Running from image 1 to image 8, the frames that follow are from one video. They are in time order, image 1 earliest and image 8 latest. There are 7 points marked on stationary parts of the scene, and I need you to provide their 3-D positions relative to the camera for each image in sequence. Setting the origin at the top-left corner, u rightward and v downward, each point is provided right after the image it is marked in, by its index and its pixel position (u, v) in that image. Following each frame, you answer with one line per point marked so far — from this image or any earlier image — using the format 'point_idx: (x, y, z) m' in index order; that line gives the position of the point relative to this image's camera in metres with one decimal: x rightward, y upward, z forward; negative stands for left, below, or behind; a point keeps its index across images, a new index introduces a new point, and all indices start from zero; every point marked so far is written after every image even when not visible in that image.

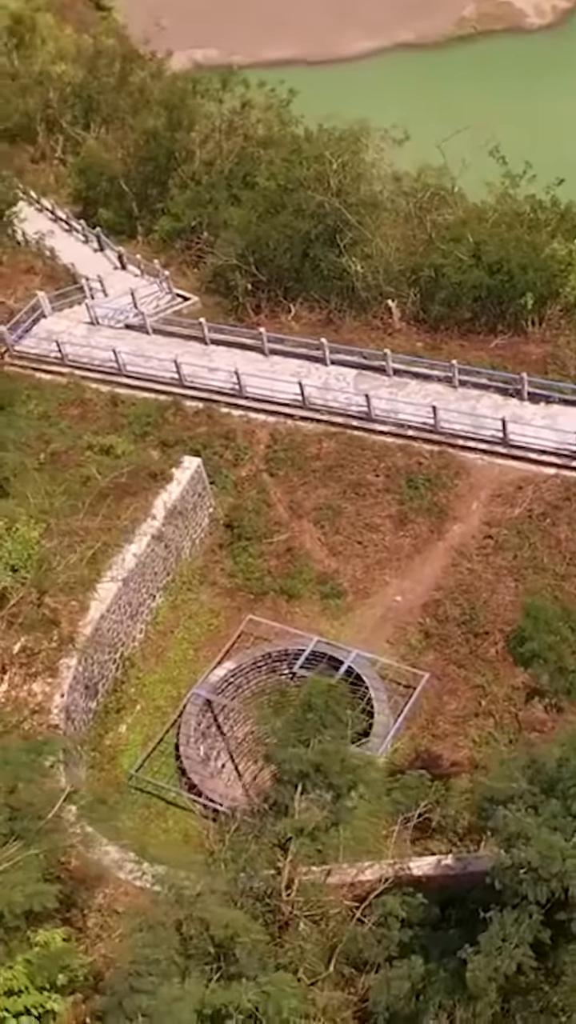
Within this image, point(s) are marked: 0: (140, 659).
0: (-1.3, -1.3, +19.7) m
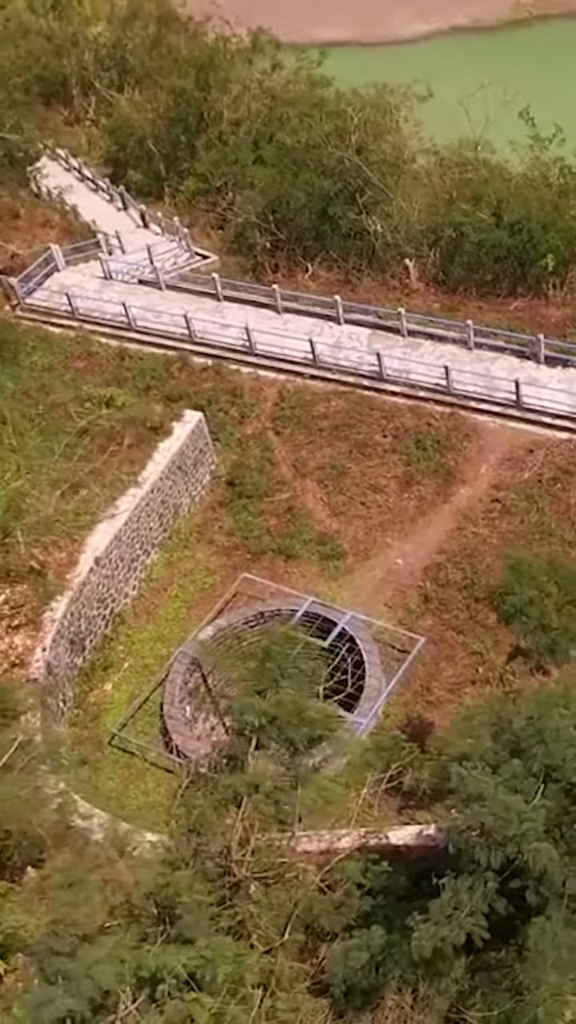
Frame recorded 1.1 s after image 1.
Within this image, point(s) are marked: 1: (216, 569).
0: (-1.4, -0.9, +19.1) m
1: (-0.6, -0.5, +19.5) m
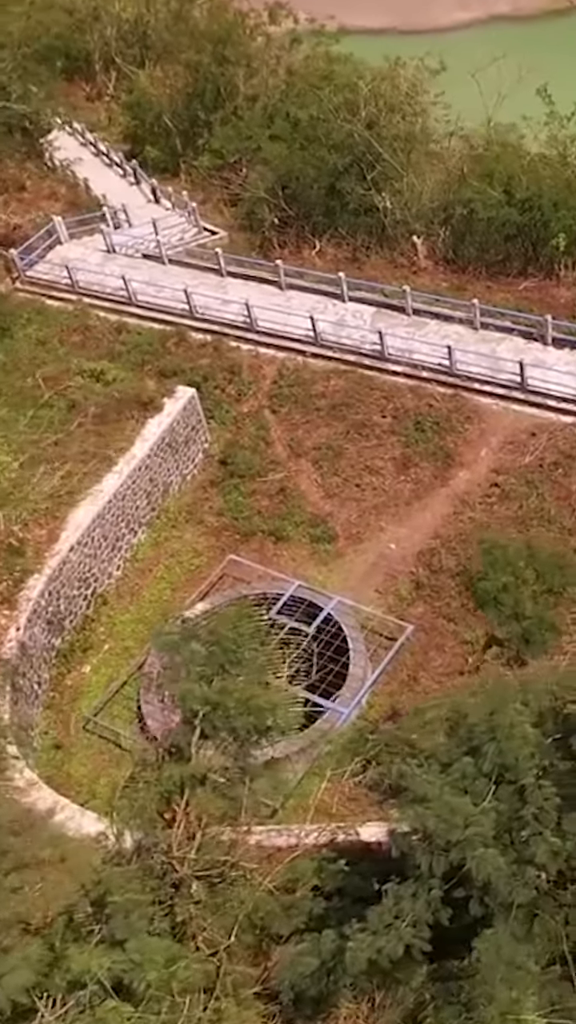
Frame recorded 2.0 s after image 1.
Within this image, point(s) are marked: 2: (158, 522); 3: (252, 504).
0: (-1.5, -0.7, +18.5) m
1: (-0.7, -0.3, +18.9) m
2: (-1.1, -0.1, +19.4) m
3: (-0.3, +0.1, +19.4) m
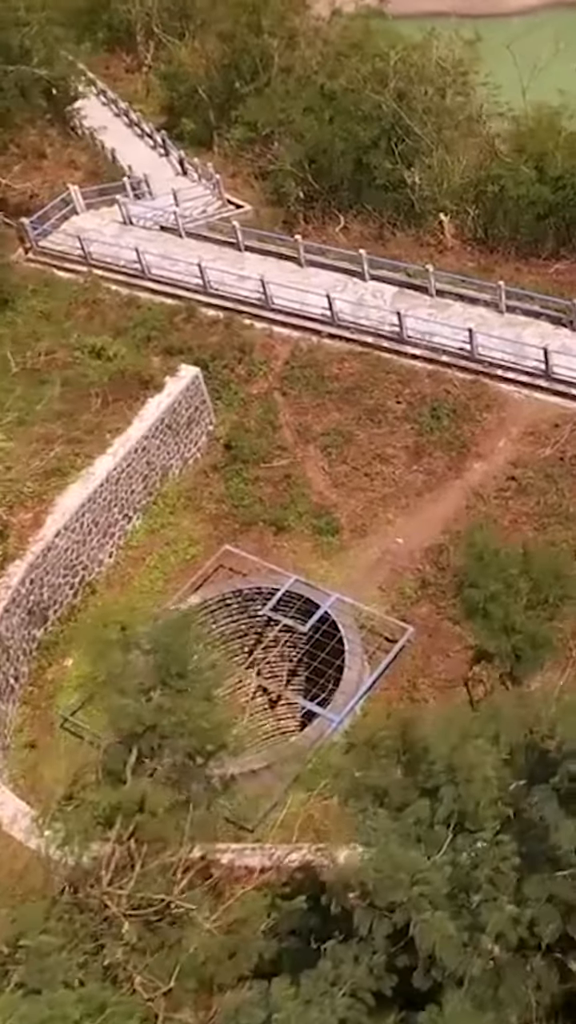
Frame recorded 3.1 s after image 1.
0: (-1.5, -0.6, +17.4) m
1: (-0.7, -0.2, +17.8) m
2: (-1.1, 0.0, +18.4) m
3: (-0.3, +0.2, +18.3) m
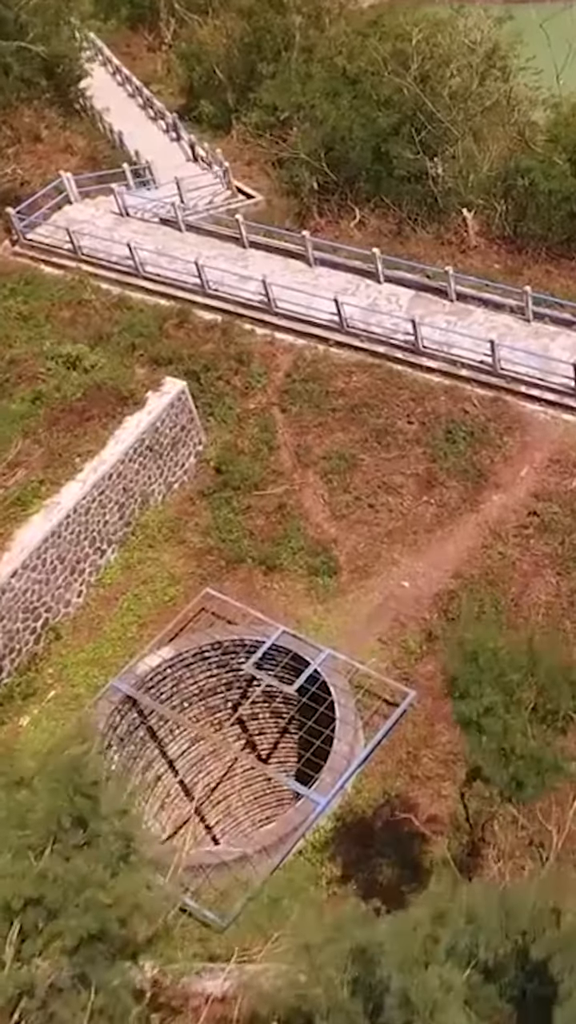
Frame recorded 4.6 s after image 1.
0: (-1.5, -0.8, +15.4) m
1: (-0.8, -0.5, +15.8) m
2: (-1.2, -0.2, +16.4) m
3: (-0.3, -0.1, +16.3) m
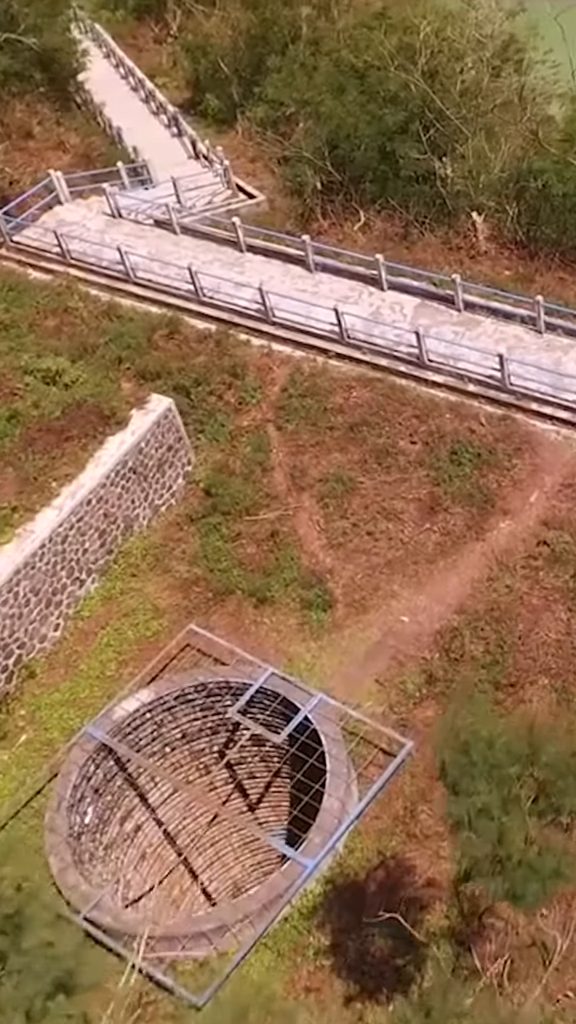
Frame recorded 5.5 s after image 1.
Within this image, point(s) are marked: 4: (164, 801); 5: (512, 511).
0: (-1.6, -1.0, +14.4) m
1: (-0.8, -0.7, +14.8) m
2: (-1.2, -0.4, +15.3) m
3: (-0.4, -0.3, +15.2) m
4: (-0.8, -1.8, +14.1) m
5: (+1.5, 0.0, +15.2) m
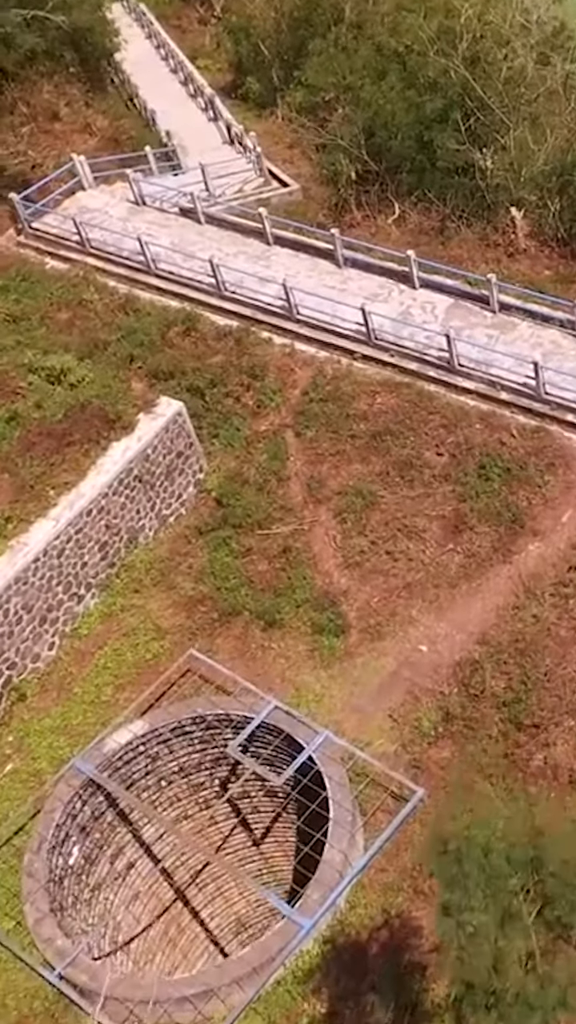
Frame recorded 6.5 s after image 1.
0: (-1.5, -1.1, +13.4) m
1: (-0.7, -0.8, +13.8) m
2: (-1.1, -0.5, +14.3) m
3: (-0.3, -0.4, +14.2) m
4: (-0.8, -1.9, +13.1) m
5: (+1.6, -0.1, +14.1) m
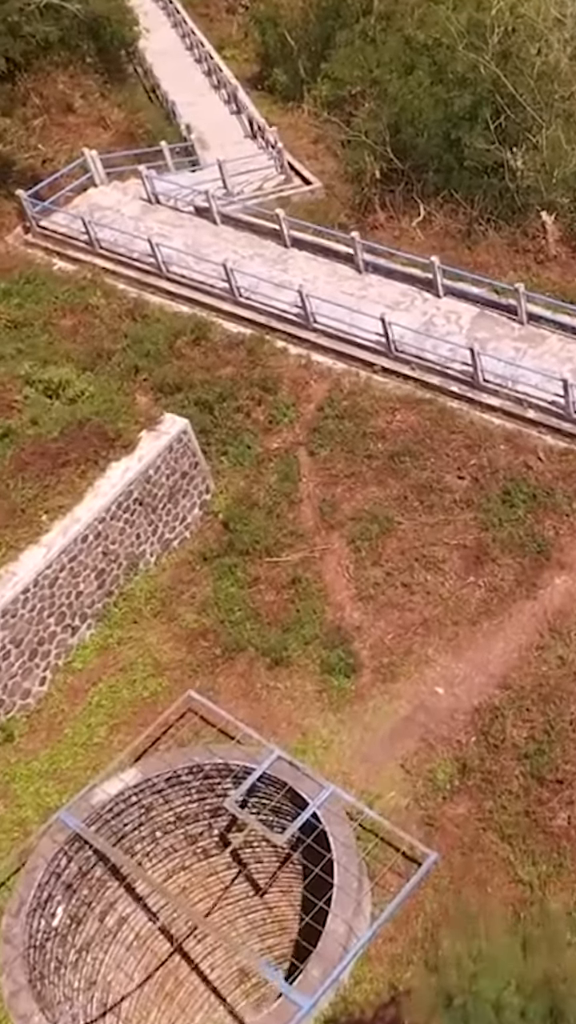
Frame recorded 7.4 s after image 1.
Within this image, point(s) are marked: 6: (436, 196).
0: (-1.5, -1.2, +12.5) m
1: (-0.7, -0.9, +12.9) m
2: (-1.1, -0.6, +13.4) m
3: (-0.2, -0.5, +13.3) m
4: (-0.7, -2.1, +12.2) m
5: (+1.7, -0.3, +13.2) m
6: (+1.3, +2.8, +19.7) m
